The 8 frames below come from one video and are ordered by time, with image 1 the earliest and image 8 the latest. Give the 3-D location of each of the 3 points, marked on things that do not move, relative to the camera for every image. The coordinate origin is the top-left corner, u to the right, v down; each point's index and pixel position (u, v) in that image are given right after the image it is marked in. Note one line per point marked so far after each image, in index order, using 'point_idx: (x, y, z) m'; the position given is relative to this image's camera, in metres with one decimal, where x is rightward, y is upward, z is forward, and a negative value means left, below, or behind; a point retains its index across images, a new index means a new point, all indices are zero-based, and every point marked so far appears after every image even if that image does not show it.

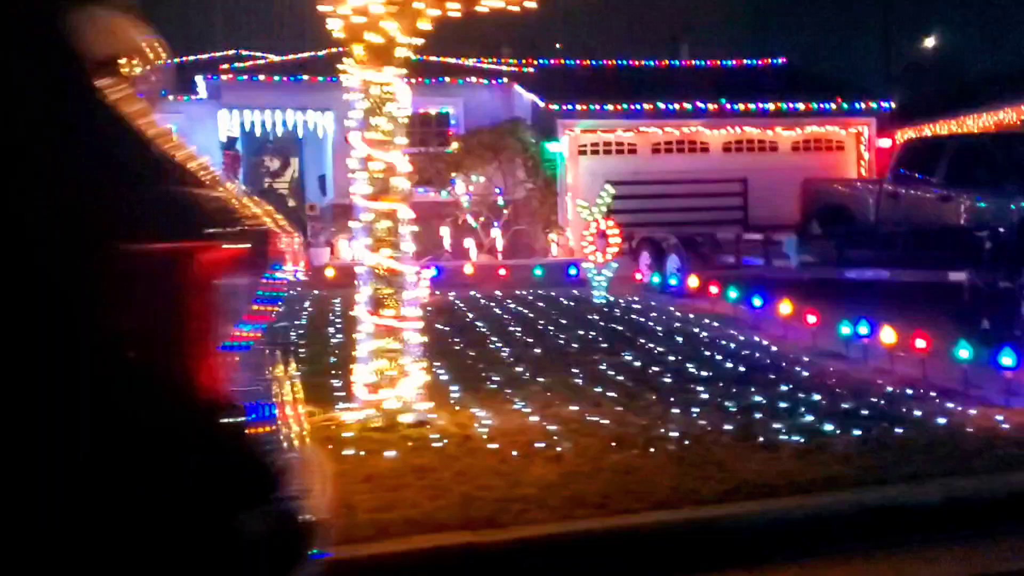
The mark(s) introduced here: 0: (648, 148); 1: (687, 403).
0: (+2.2, +2.2, +17.4) m
1: (+1.2, -0.8, +7.3) m
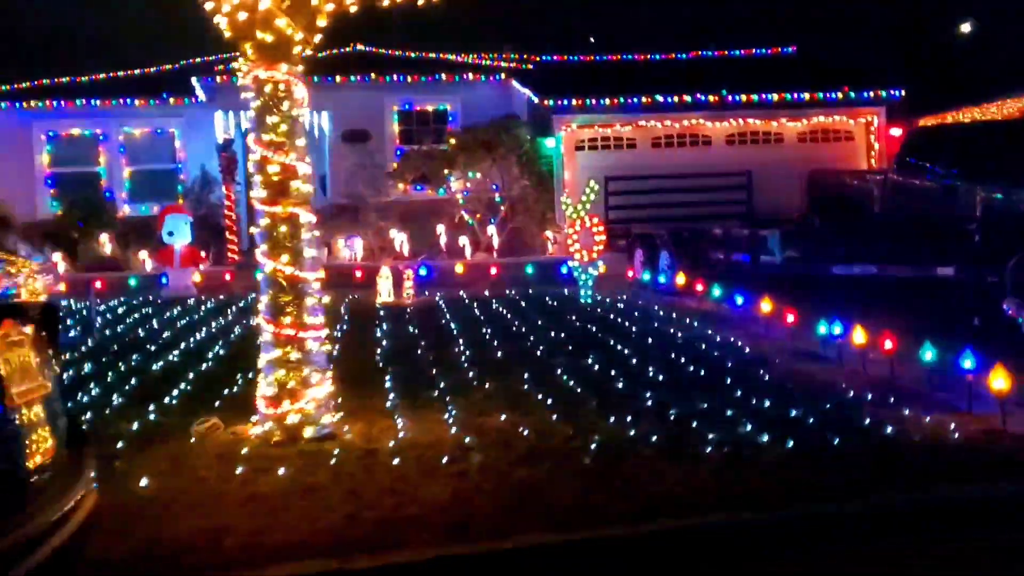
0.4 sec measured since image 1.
0: (+2.1, +2.3, +16.9) m
1: (+0.7, -0.8, +7.0) m
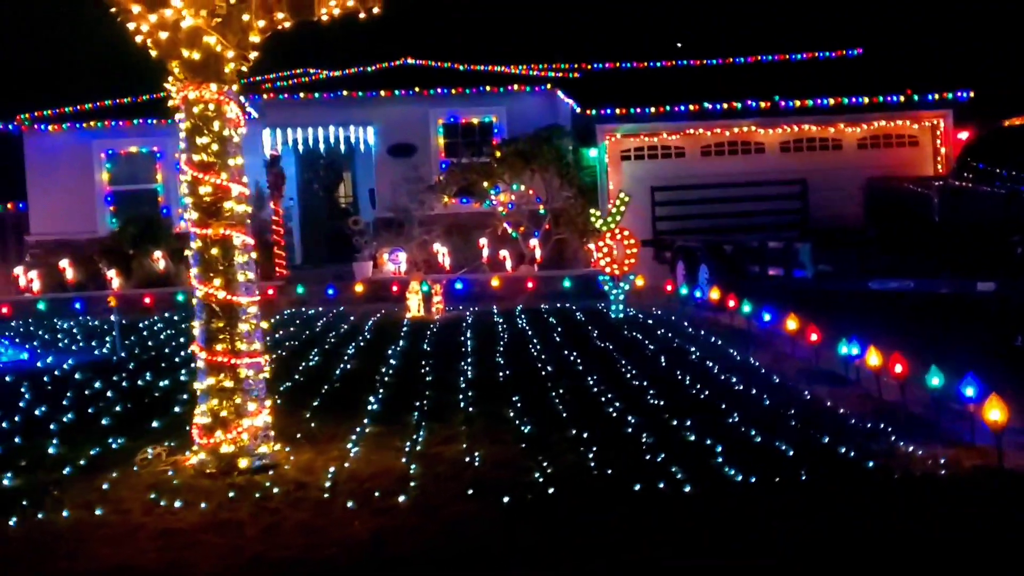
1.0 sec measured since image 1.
0: (+2.8, +2.1, +16.4) m
1: (+0.5, -0.9, +6.6) m
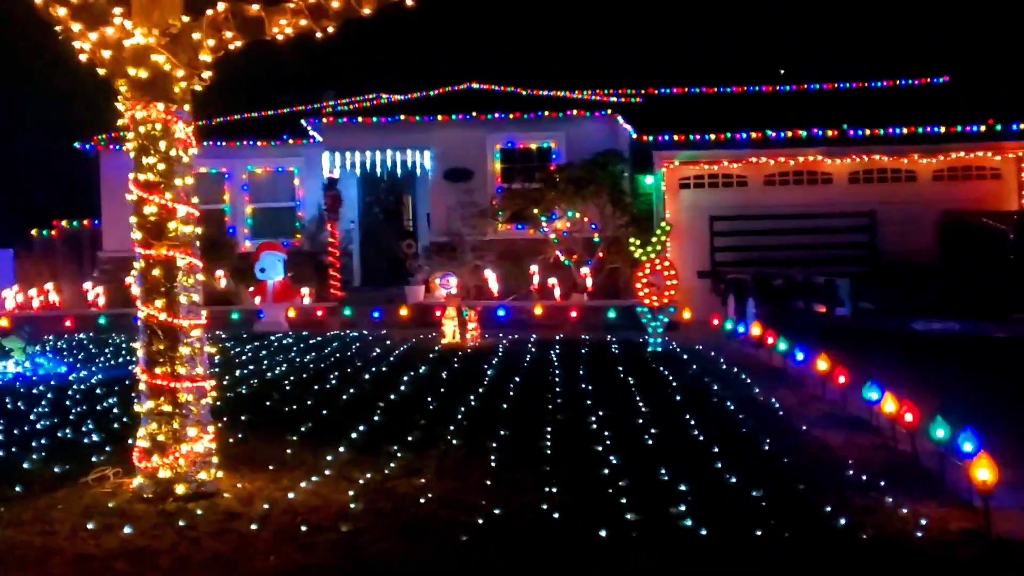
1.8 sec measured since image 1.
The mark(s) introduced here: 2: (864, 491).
0: (+3.6, +1.6, +15.9) m
1: (+0.3, -1.1, +6.3) m
2: (+1.9, -1.1, +5.9) m
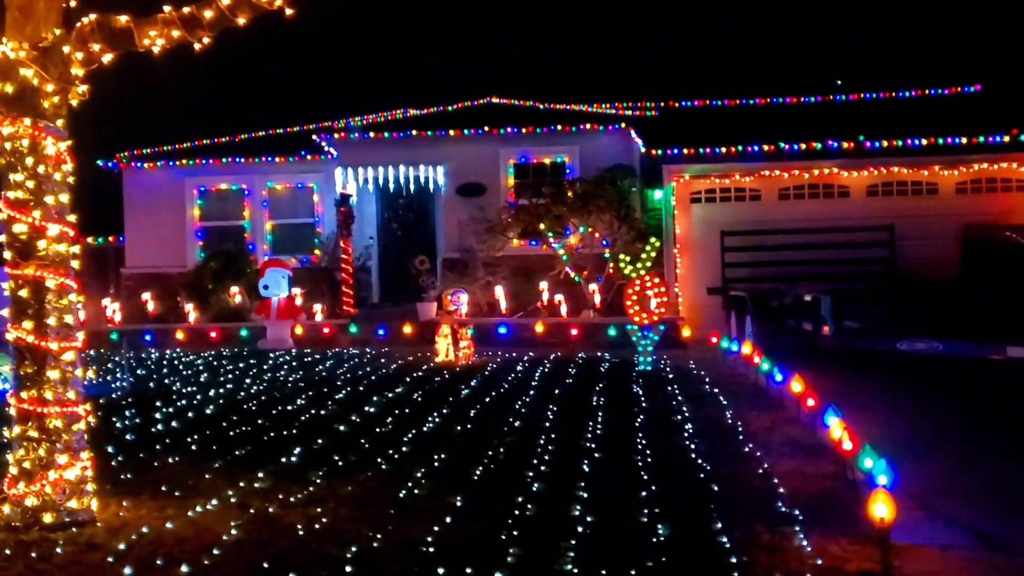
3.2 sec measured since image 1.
0: (+3.7, +1.3, +15.4) m
1: (-0.2, -1.2, +6.0) m
2: (+1.4, -1.2, +5.5) m
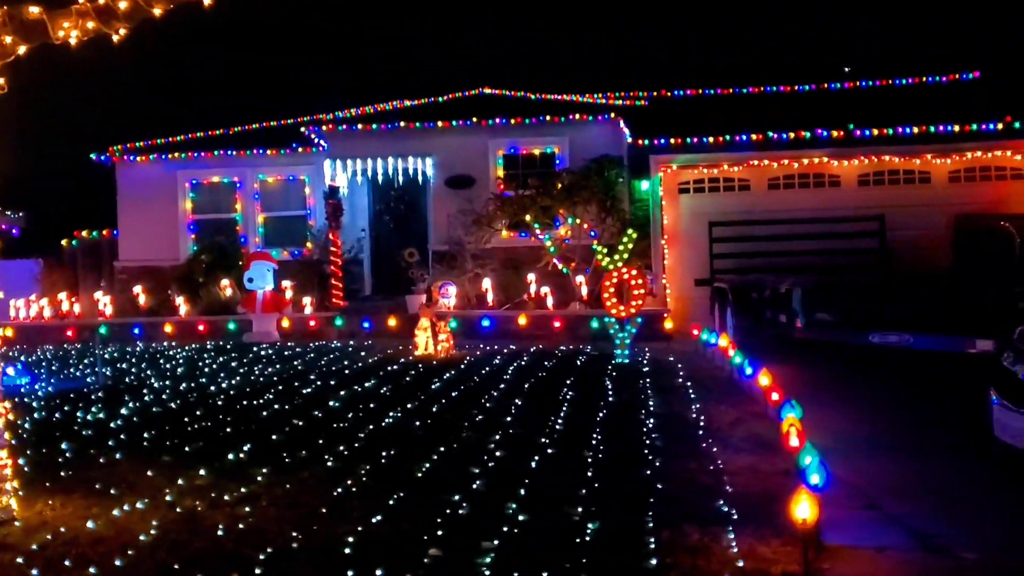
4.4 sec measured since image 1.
0: (+3.5, +1.5, +15.2) m
1: (-0.6, -1.2, +5.9) m
2: (+1.0, -1.2, +5.4) m
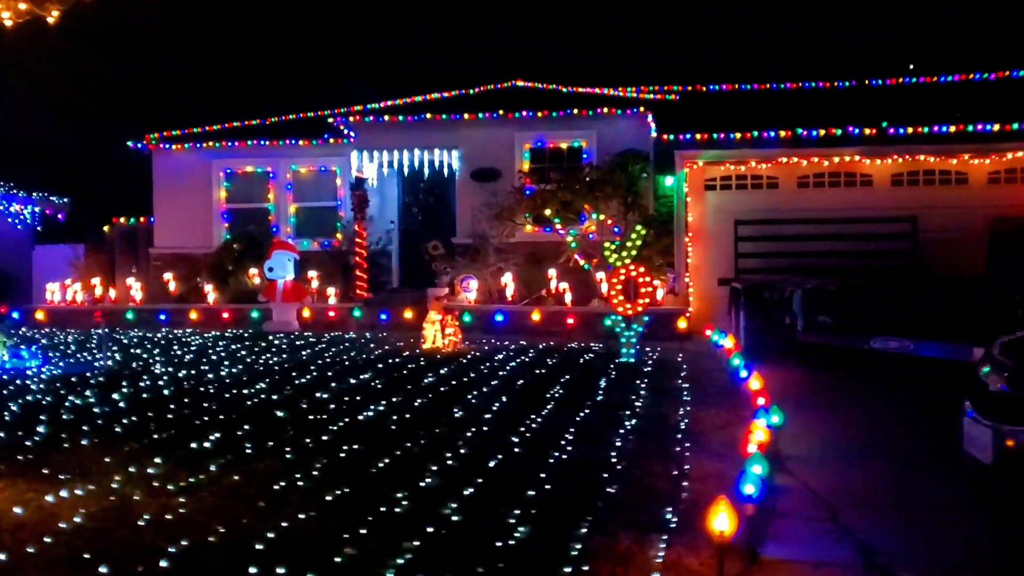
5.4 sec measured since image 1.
0: (+3.8, +1.4, +14.8) m
1: (-0.9, -1.1, +5.8) m
2: (+0.6, -1.2, +5.2) m
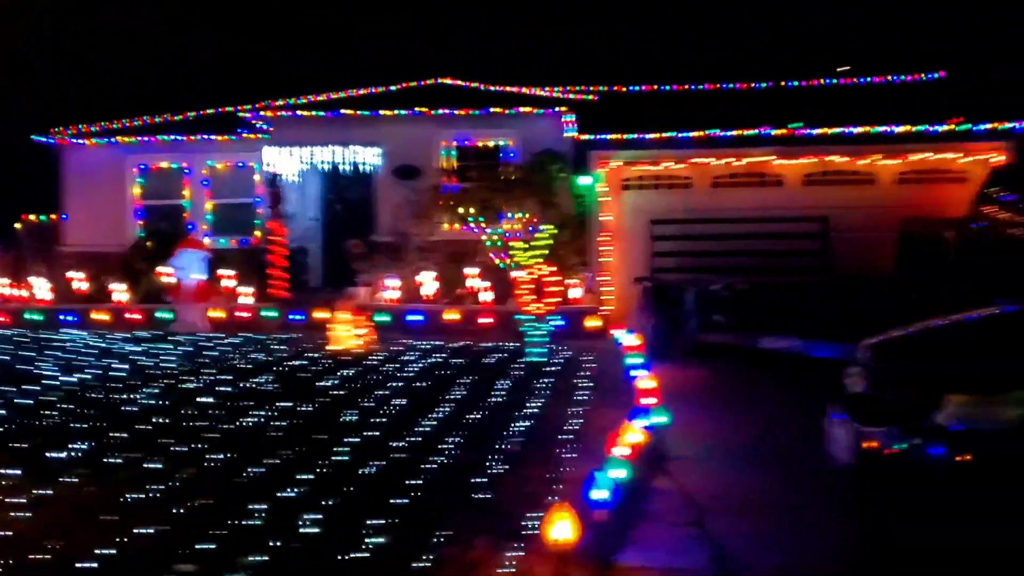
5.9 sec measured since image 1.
0: (+2.7, +1.5, +14.9) m
1: (-1.6, -1.2, +5.6) m
2: (0.0, -1.2, +5.1) m
